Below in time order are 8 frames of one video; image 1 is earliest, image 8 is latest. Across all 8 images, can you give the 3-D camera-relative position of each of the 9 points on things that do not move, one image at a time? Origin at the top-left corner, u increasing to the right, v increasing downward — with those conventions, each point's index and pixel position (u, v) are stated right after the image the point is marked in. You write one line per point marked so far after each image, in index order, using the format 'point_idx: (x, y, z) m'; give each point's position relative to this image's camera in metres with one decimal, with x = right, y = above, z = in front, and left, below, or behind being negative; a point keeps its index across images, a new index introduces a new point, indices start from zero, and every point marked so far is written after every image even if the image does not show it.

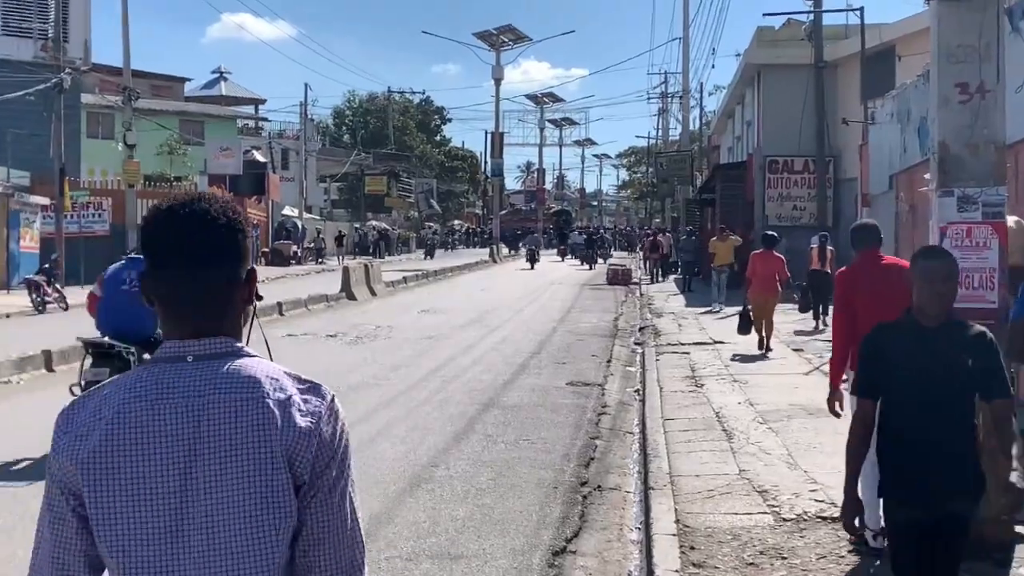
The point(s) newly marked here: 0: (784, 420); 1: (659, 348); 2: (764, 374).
0: (+2.3, -1.1, +16.2) m
1: (+1.5, -0.8, +19.2) m
2: (+2.3, -0.8, +17.4) m
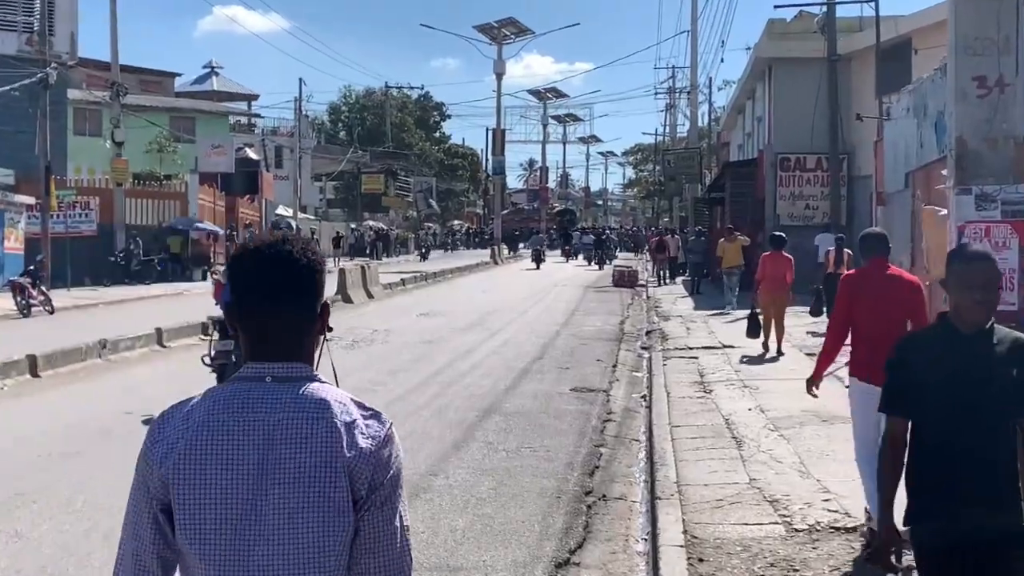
0: (+2.3, -1.1, +15.6) m
1: (+1.5, -0.8, +18.6) m
2: (+2.3, -0.8, +16.8) m
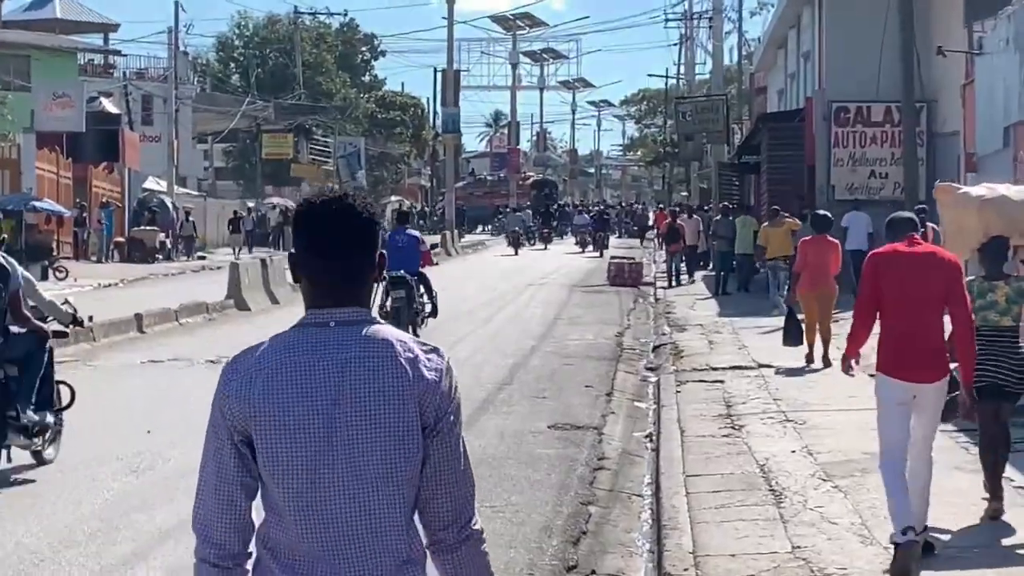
0: (+2.0, -1.1, +11.2) m
1: (+1.3, -0.7, +14.3) m
2: (+2.1, -0.8, +12.5) m
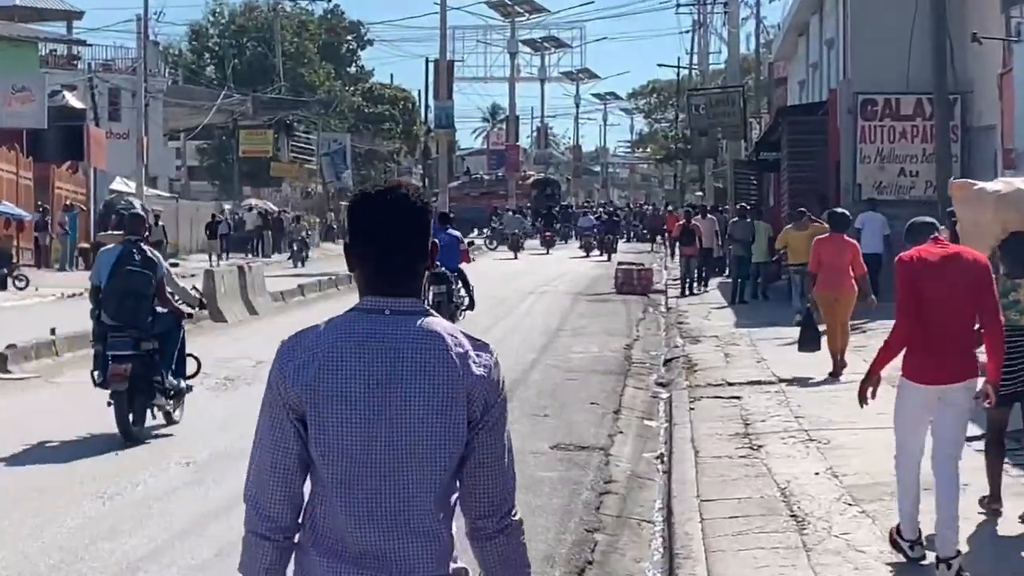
0: (+2.0, -1.2, +10.3) m
1: (+1.3, -0.7, +13.3) m
2: (+2.1, -0.9, +11.5) m
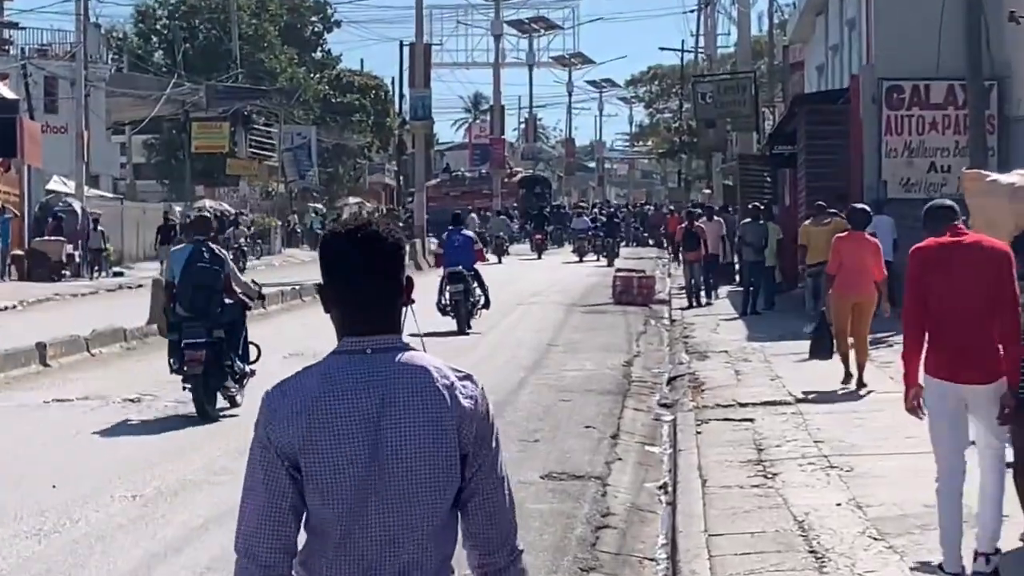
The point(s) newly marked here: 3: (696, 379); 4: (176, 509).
0: (+2.0, -1.2, +9.1) m
1: (+1.2, -0.8, +12.2) m
2: (+2.0, -0.9, +10.4) m
3: (+1.4, -0.7, +14.4) m
4: (-1.7, -1.1, +9.5) m
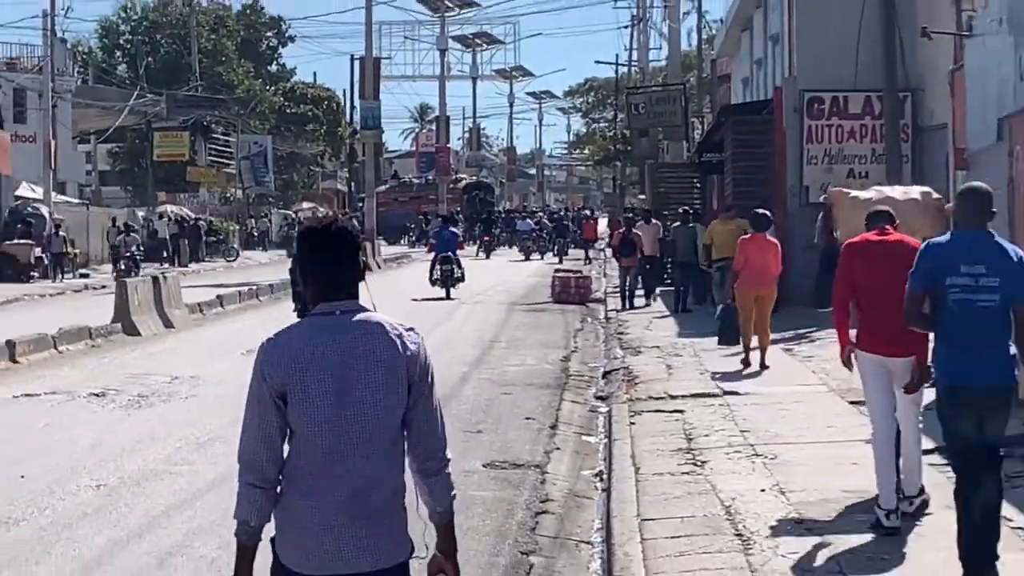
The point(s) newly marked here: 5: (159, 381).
0: (+1.7, -1.2, +9.8) m
1: (+0.8, -0.8, +12.8) m
2: (+1.7, -0.9, +11.0) m
3: (+1.0, -0.7, +15.0) m
4: (-2.0, -1.1, +10.0) m
5: (-2.4, -0.7, +13.4) m
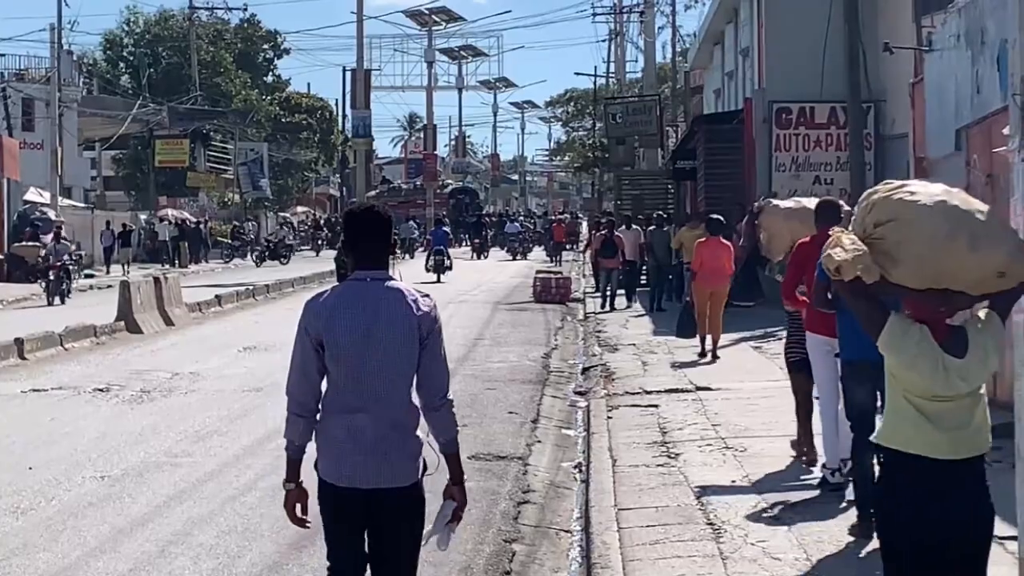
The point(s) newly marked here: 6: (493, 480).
0: (+1.6, -1.2, +10.4) m
1: (+0.7, -0.8, +13.4) m
2: (+1.6, -0.9, +11.6) m
3: (+0.8, -0.6, +15.6) m
4: (-2.1, -1.1, +10.6) m
5: (-2.6, -0.7, +13.9) m
6: (-0.1, -1.1, +11.1) m
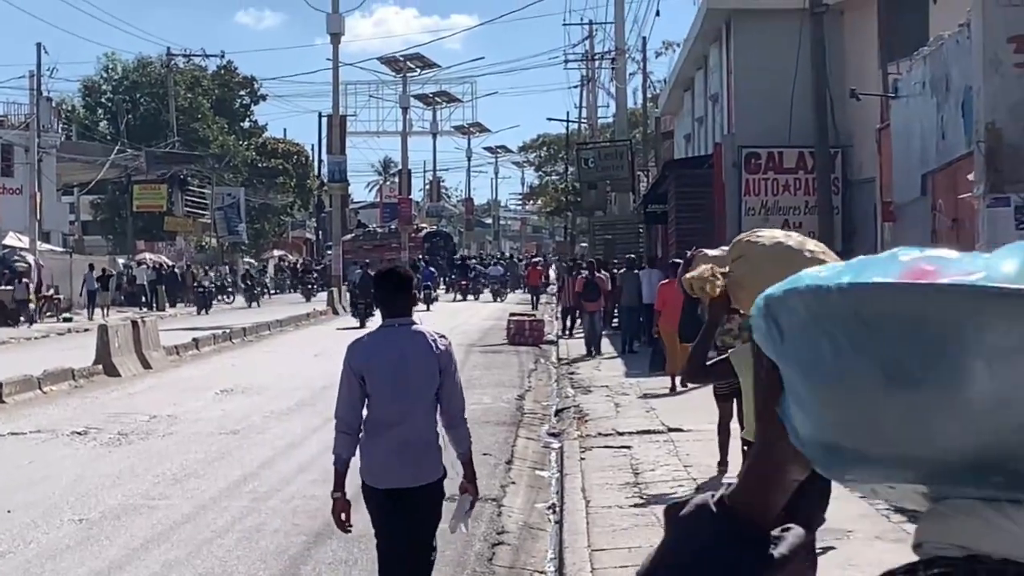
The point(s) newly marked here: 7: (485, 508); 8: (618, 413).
0: (+1.4, -1.5, +10.6) m
1: (+0.5, -1.1, +13.6) m
2: (+1.4, -1.2, +11.8) m
3: (+0.6, -1.0, +15.7) m
4: (-2.2, -1.4, +10.7) m
5: (-2.8, -1.0, +14.0) m
6: (-0.3, -1.4, +11.2) m
7: (-0.2, -1.3, +11.5) m
8: (+0.8, -1.0, +15.1) m
